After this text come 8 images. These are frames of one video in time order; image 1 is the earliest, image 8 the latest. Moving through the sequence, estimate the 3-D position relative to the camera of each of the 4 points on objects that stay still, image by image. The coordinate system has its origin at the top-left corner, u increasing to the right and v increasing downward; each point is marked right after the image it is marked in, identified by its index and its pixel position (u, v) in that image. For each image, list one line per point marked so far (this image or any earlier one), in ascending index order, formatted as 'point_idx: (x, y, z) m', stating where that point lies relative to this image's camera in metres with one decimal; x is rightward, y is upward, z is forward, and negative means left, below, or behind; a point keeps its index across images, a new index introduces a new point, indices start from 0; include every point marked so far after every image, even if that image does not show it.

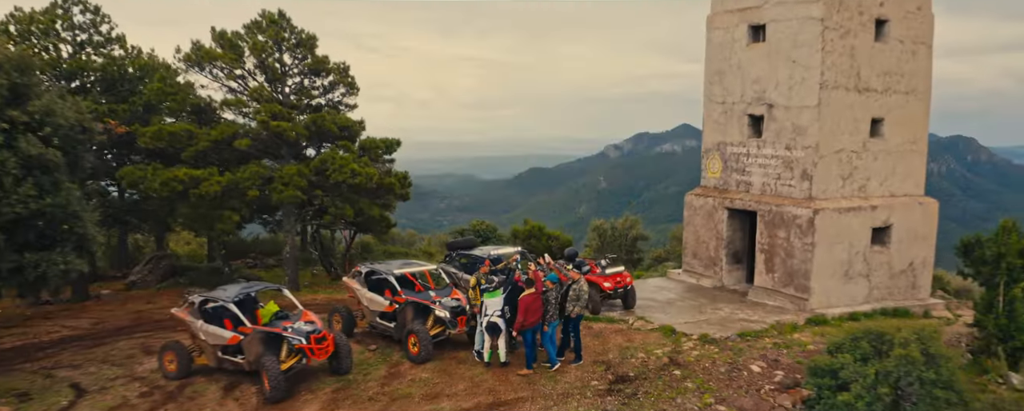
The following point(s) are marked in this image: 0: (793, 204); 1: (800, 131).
0: (+4.7, 0.0, +9.6) m
1: (+4.8, +1.2, +9.7) m
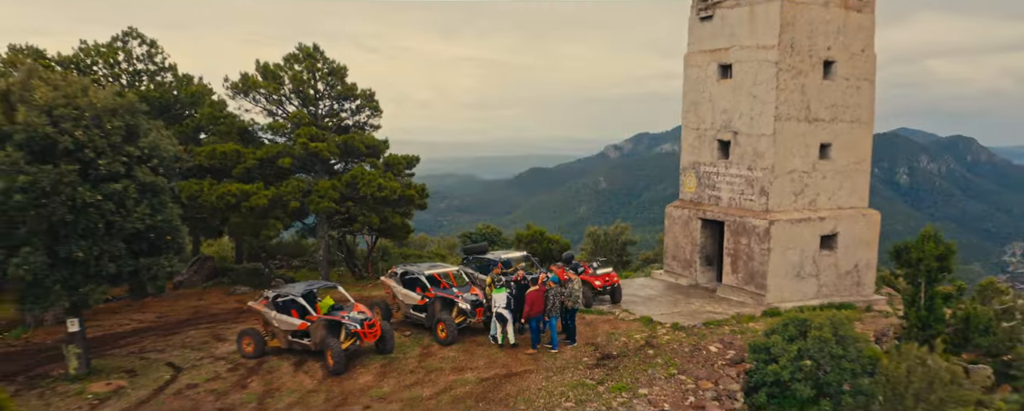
0: (+4.8, -0.2, +11.5) m
1: (+4.9, +1.0, +11.6) m
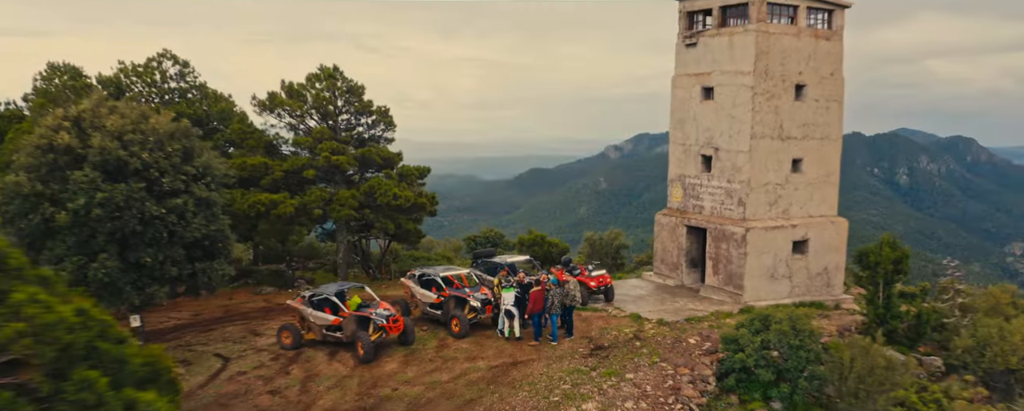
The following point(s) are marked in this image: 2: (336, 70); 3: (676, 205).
0: (+4.9, -0.4, +12.9) m
1: (+5.0, +0.8, +13.0) m
2: (-5.1, +3.8, +17.5) m
3: (+4.1, 0.0, +14.6) m
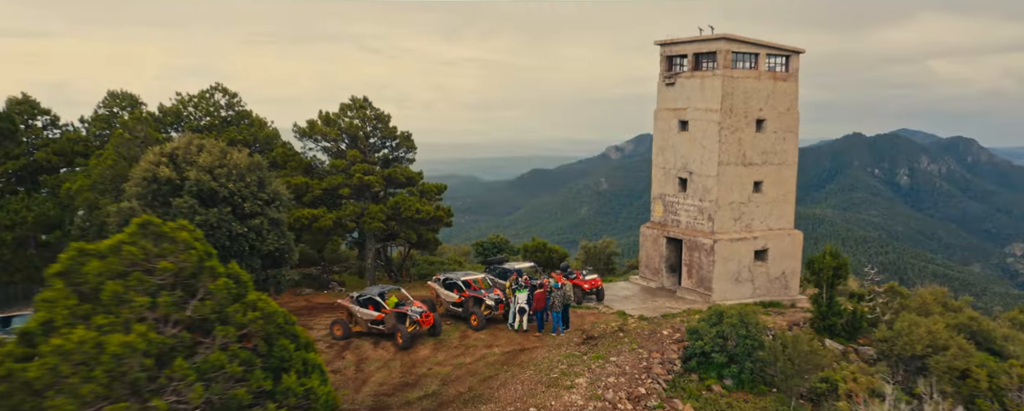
0: (+5.1, -0.8, +15.5) m
1: (+5.2, +0.4, +15.5) m
2: (-4.9, +3.4, +20.0) m
3: (+4.3, -0.4, +17.1) m
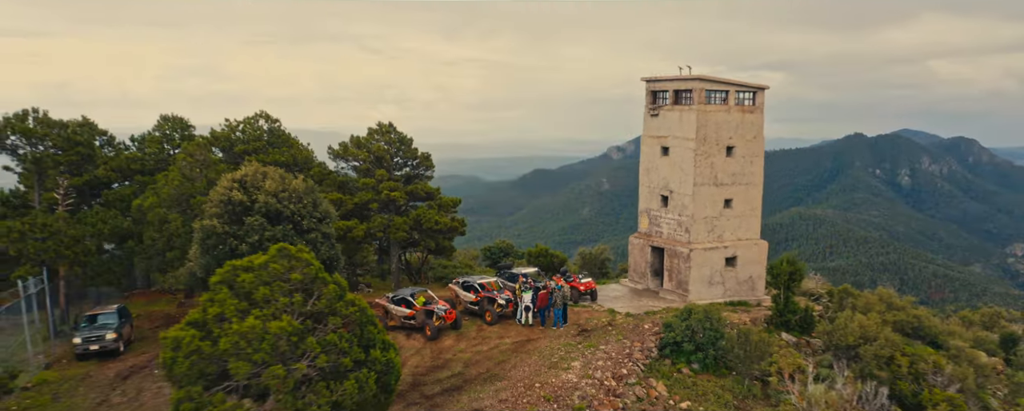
0: (+5.3, -1.3, +18.2) m
1: (+5.4, 0.0, +18.3) m
2: (-4.7, +2.9, +22.8) m
3: (+4.5, -0.9, +19.9) m
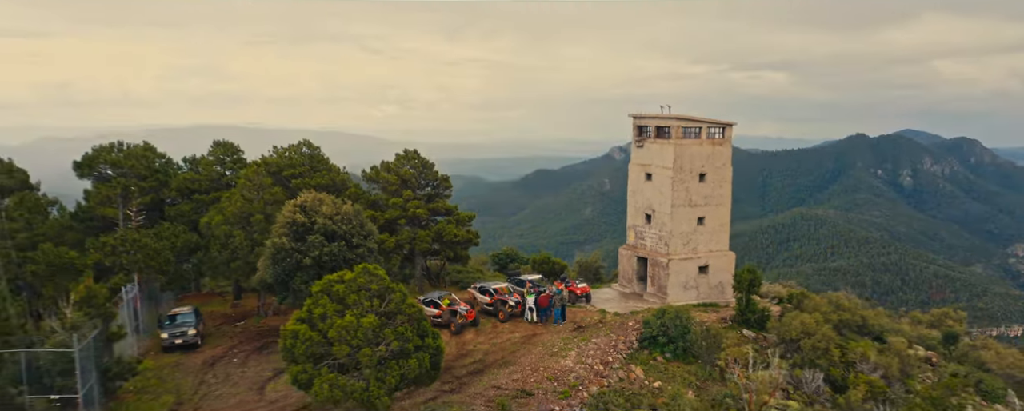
0: (+5.6, -1.9, +21.9) m
1: (+5.7, -0.7, +22.0) m
2: (-4.4, +2.2, +26.5) m
3: (+4.8, -1.5, +23.5) m
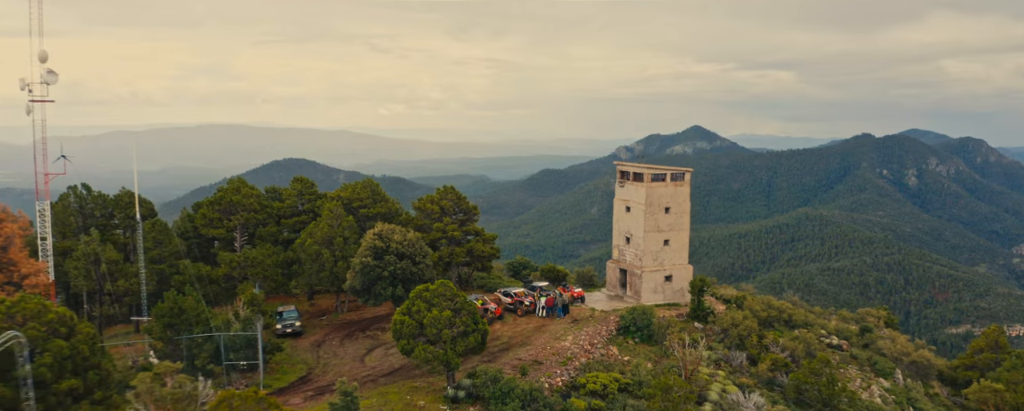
0: (+6.4, -3.2, +29.7) m
1: (+6.5, -2.0, +29.8) m
2: (-3.6, +0.9, +34.4) m
3: (+5.6, -2.8, +31.4) m
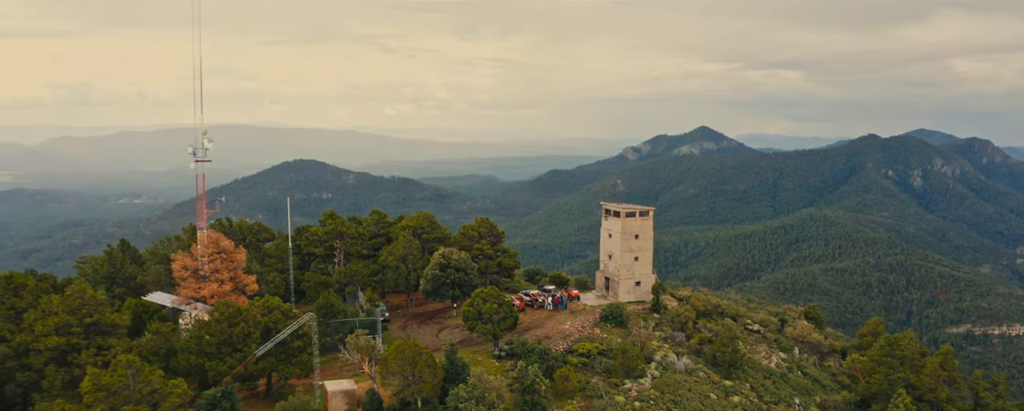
0: (+7.7, -5.4, +43.3) m
1: (+7.8, -4.1, +43.4) m
2: (-2.2, -1.2, +48.2) m
3: (+7.0, -5.0, +45.0) m
